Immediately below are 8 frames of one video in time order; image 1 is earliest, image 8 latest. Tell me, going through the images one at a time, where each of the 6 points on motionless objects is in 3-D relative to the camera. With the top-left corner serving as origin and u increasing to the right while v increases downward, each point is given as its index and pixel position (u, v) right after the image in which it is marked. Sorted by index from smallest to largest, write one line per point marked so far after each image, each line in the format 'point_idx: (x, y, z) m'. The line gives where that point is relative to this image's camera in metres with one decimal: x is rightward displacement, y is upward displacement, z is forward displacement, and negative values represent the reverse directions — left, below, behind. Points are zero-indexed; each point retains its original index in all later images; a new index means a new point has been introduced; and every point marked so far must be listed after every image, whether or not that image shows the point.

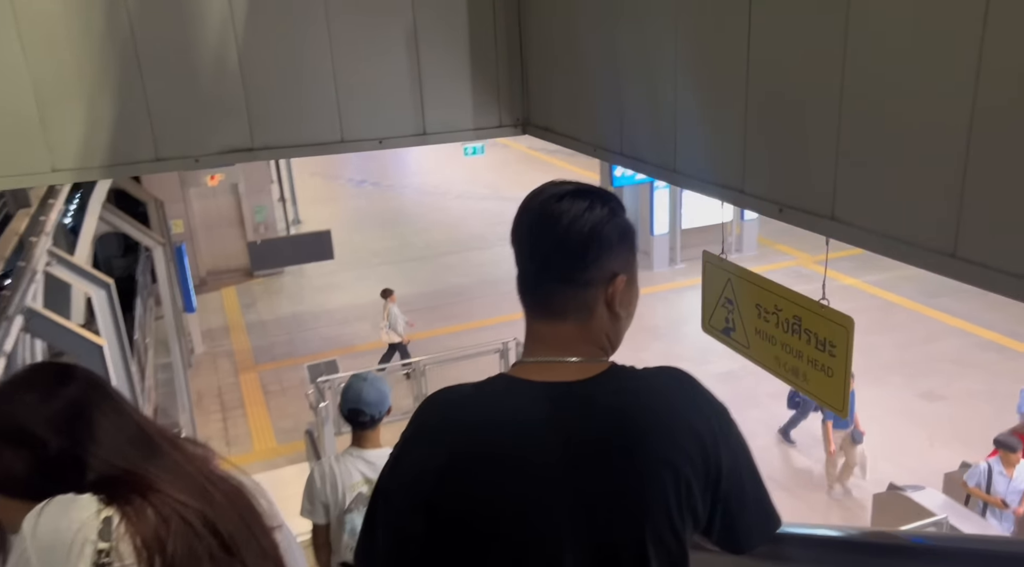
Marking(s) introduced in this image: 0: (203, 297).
0: (-5.3, -0.3, +13.7) m
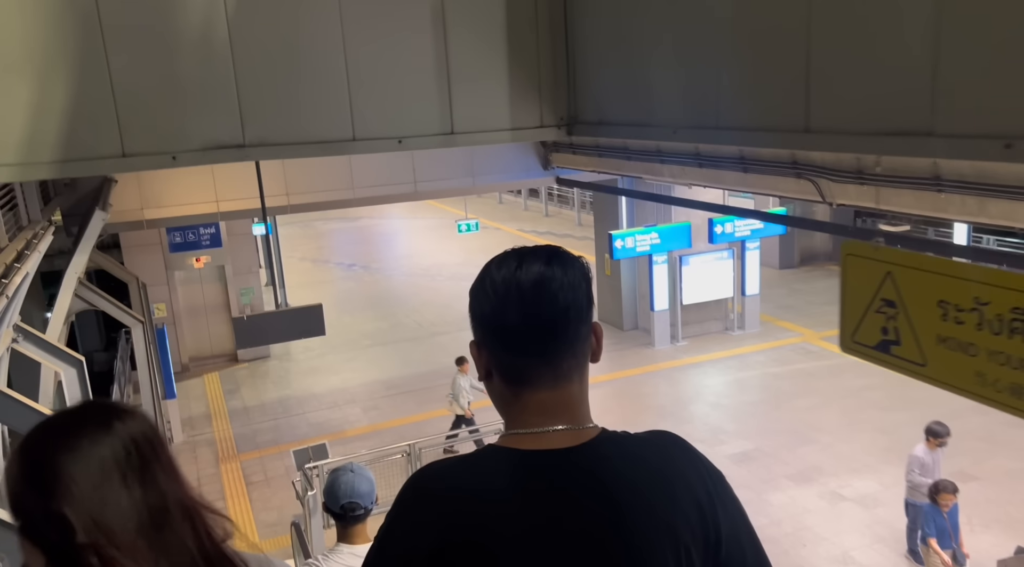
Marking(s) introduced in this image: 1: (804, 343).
0: (-5.4, -1.7, +13.1) m
1: (+4.5, -0.9, +12.4) m
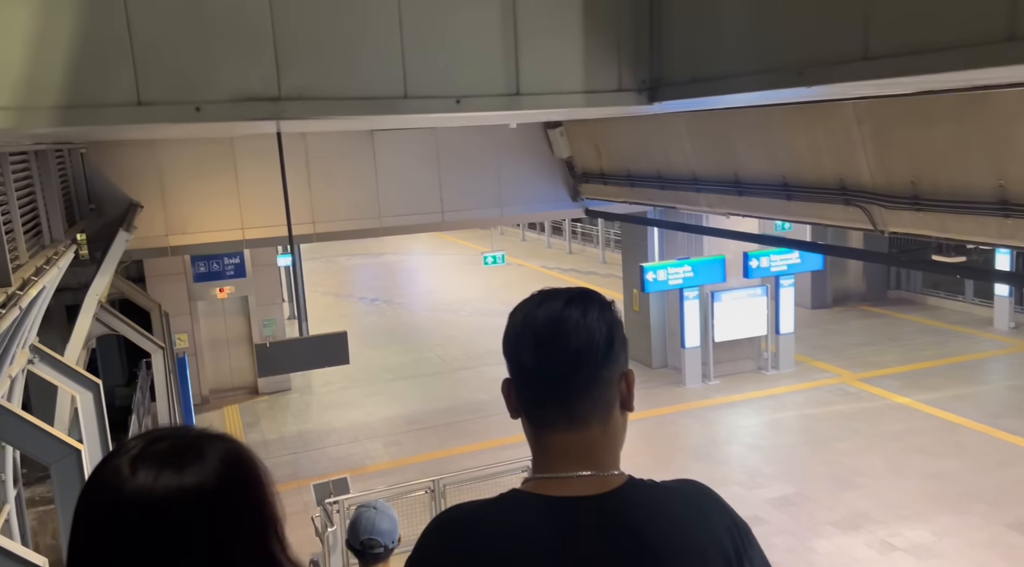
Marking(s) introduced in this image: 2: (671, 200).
0: (-5.0, -2.2, +12.9) m
1: (+4.9, -1.5, +11.9) m
2: (+1.8, +0.9, +9.0) m
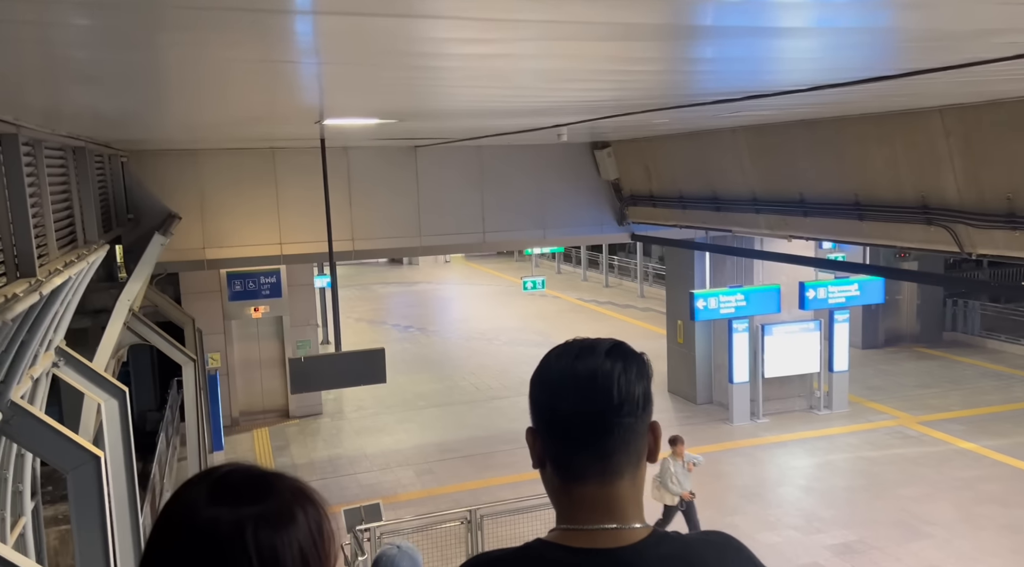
0: (-4.4, -2.4, +12.5) m
1: (+5.5, -2.0, +11.3) m
2: (+2.3, +0.6, +8.6) m
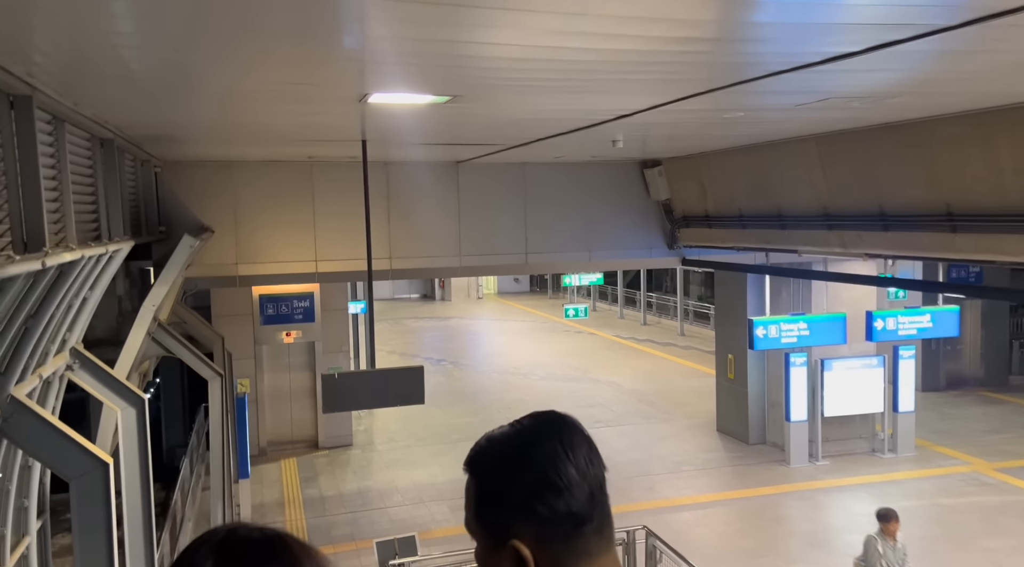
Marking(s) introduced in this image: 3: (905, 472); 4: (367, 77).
0: (-3.8, -2.8, +12.0) m
1: (+6.0, -2.5, +10.4) m
2: (+2.8, +0.4, +7.9) m
3: (+5.2, -2.5, +10.5) m
4: (-0.7, +1.0, +3.9) m
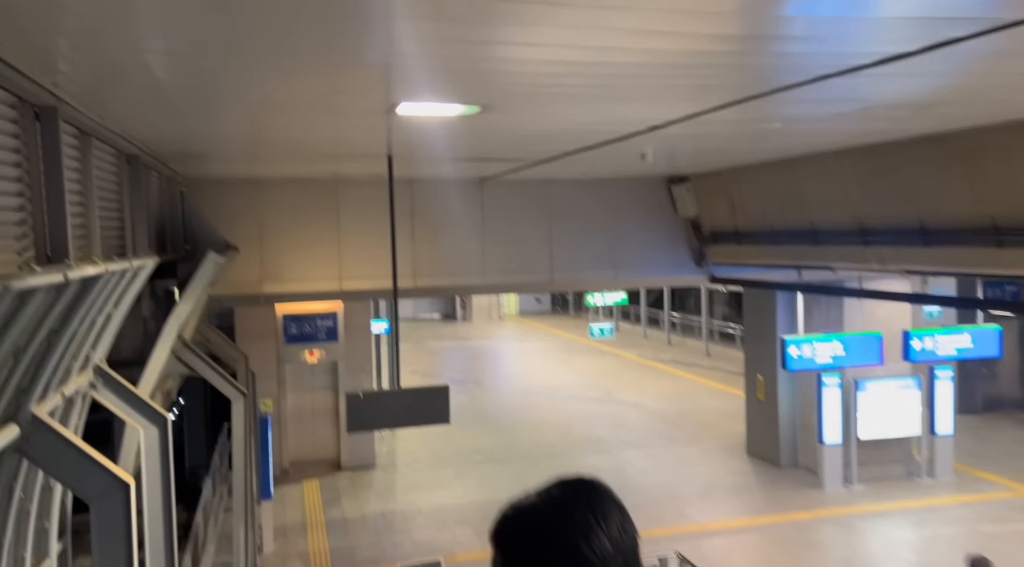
0: (-3.5, -3.1, +11.9) m
1: (+6.3, -2.7, +10.0) m
2: (+3.0, +0.2, +7.7) m
3: (+5.5, -2.7, +10.1) m
4: (-0.5, +0.9, +3.8) m
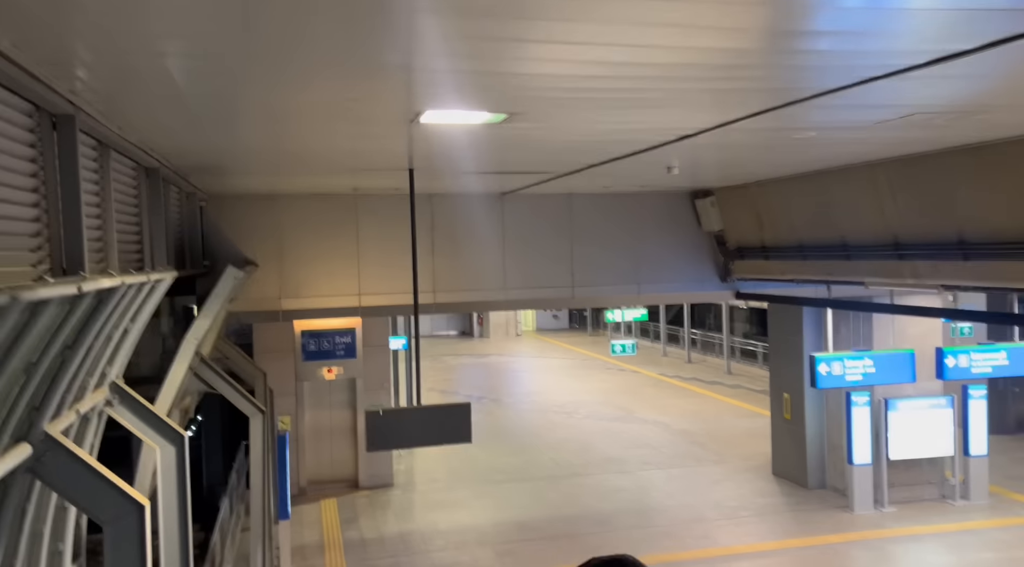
0: (-3.2, -3.3, +11.7) m
1: (+6.6, -2.9, +9.7) m
2: (+3.3, +0.1, +7.5) m
3: (+5.8, -2.9, +9.8) m
4: (-0.4, +0.9, +3.7) m
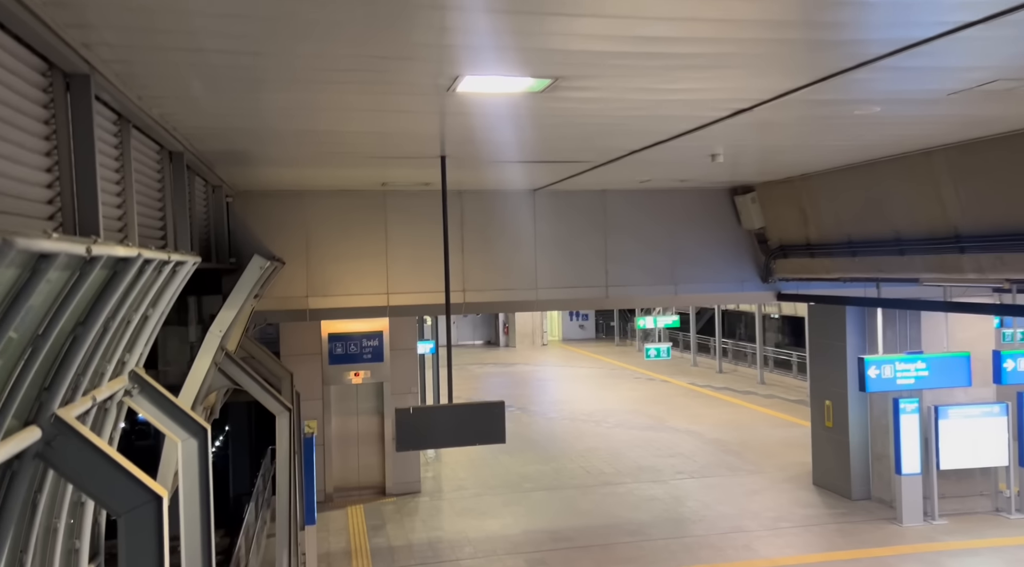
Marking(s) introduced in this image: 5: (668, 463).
0: (-2.7, -3.3, +11.5) m
1: (+7.0, -2.9, +9.1) m
2: (+3.6, +0.1, +7.1) m
3: (+6.1, -2.9, +9.3) m
4: (-0.2, +1.0, +3.4) m
5: (+2.6, -3.0, +13.6) m
